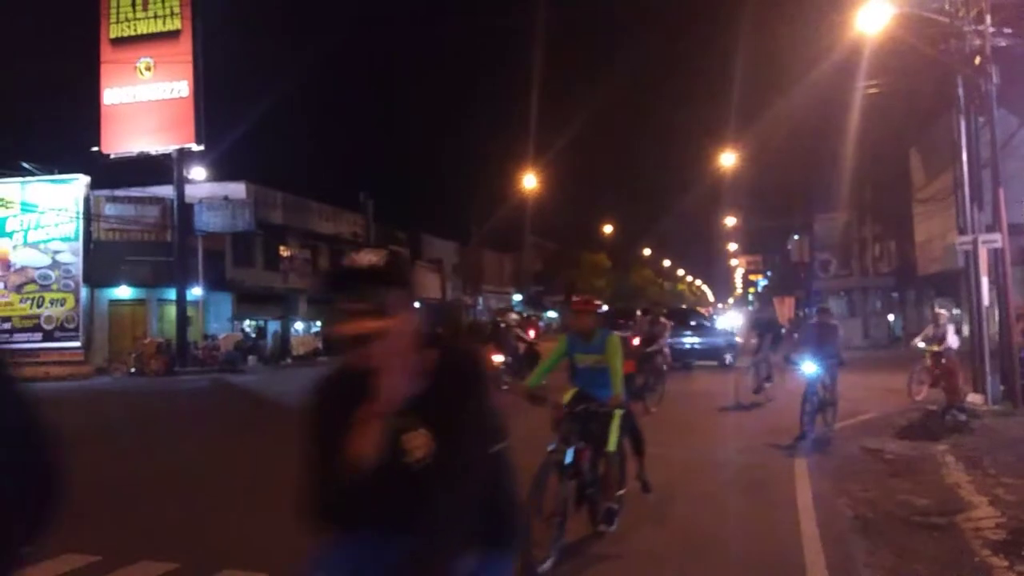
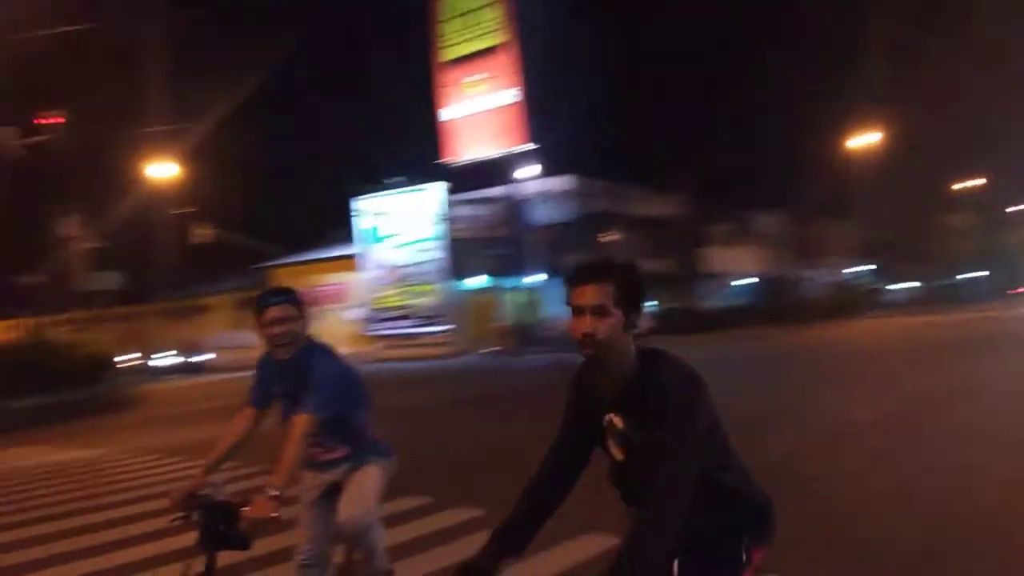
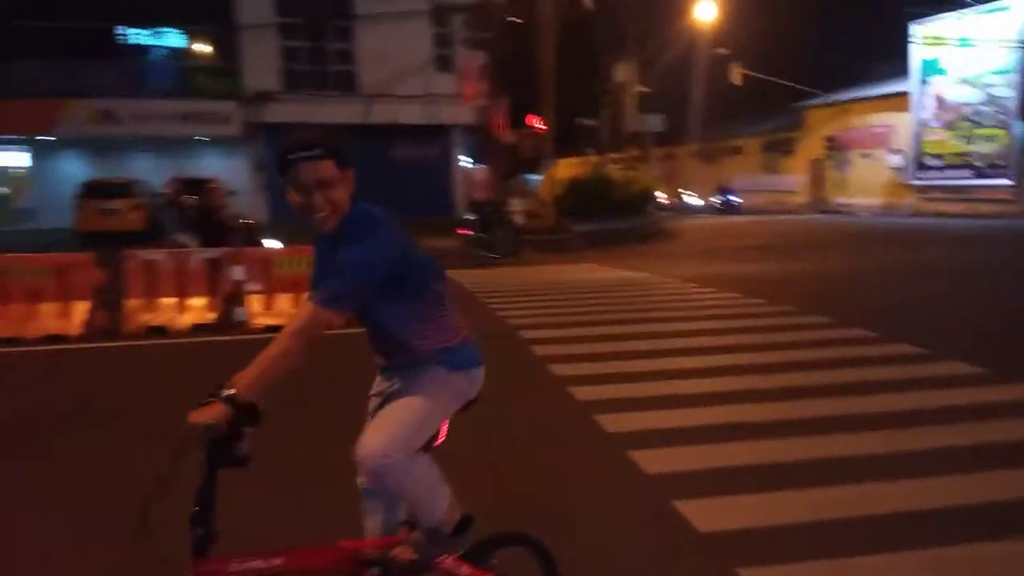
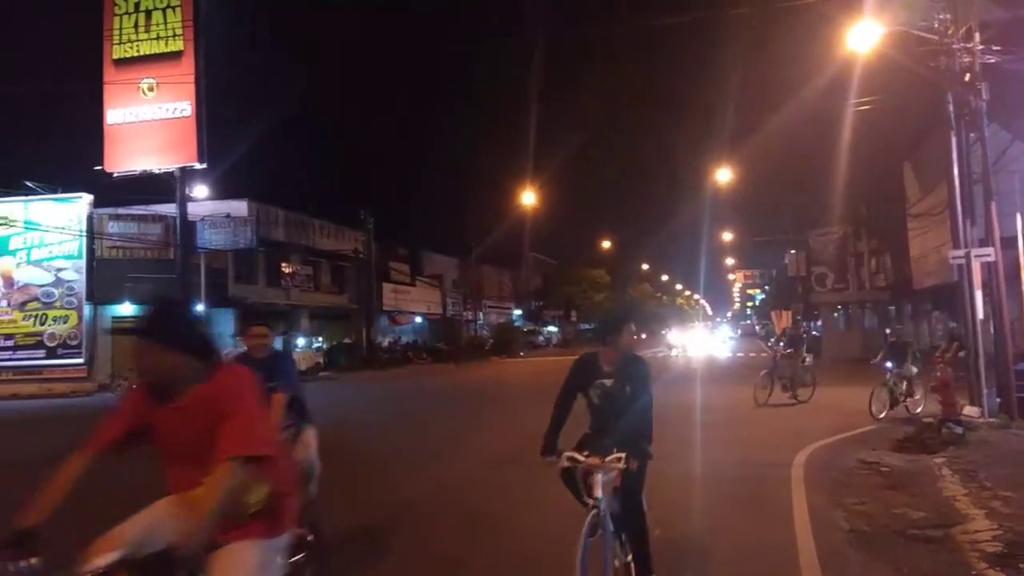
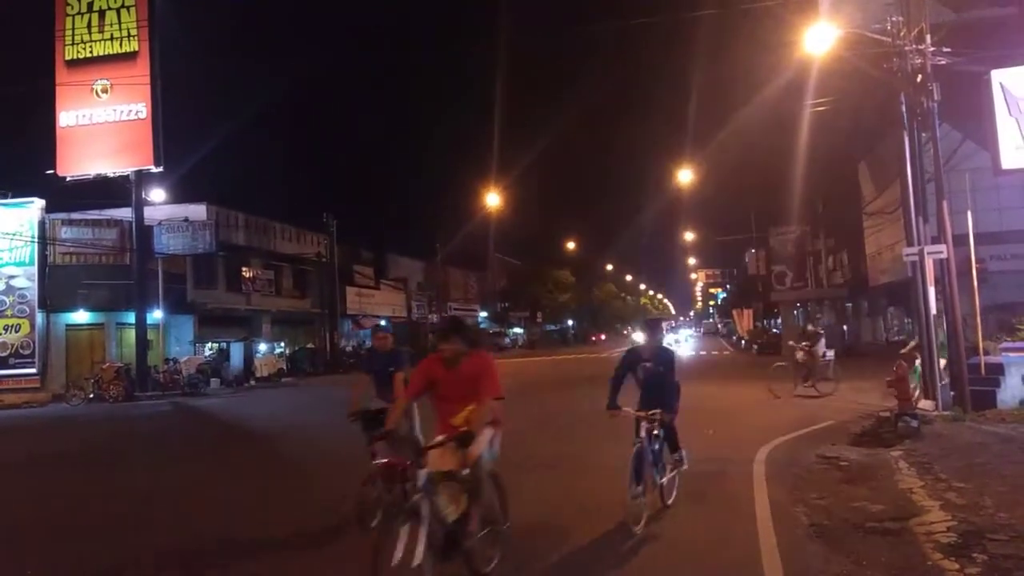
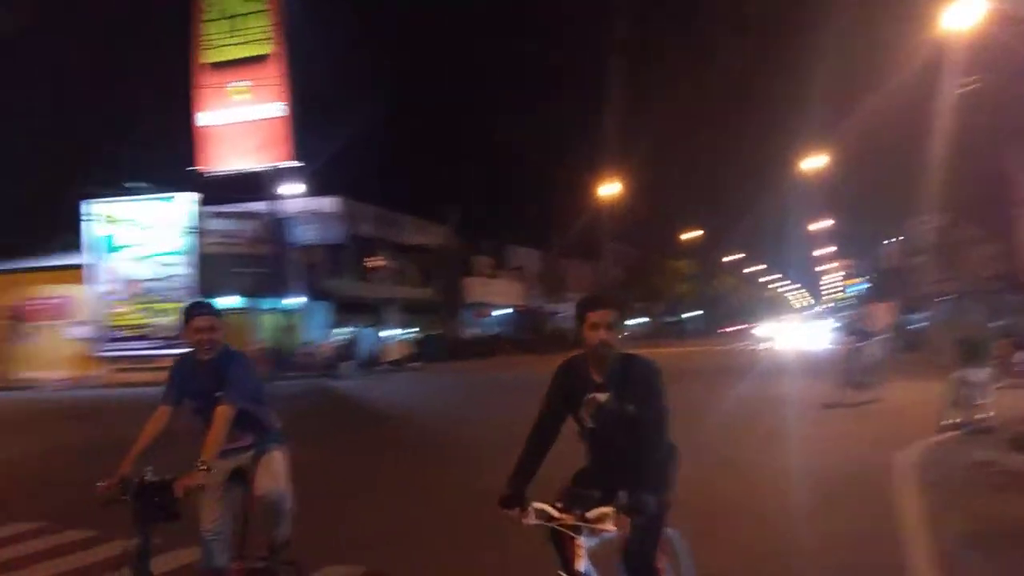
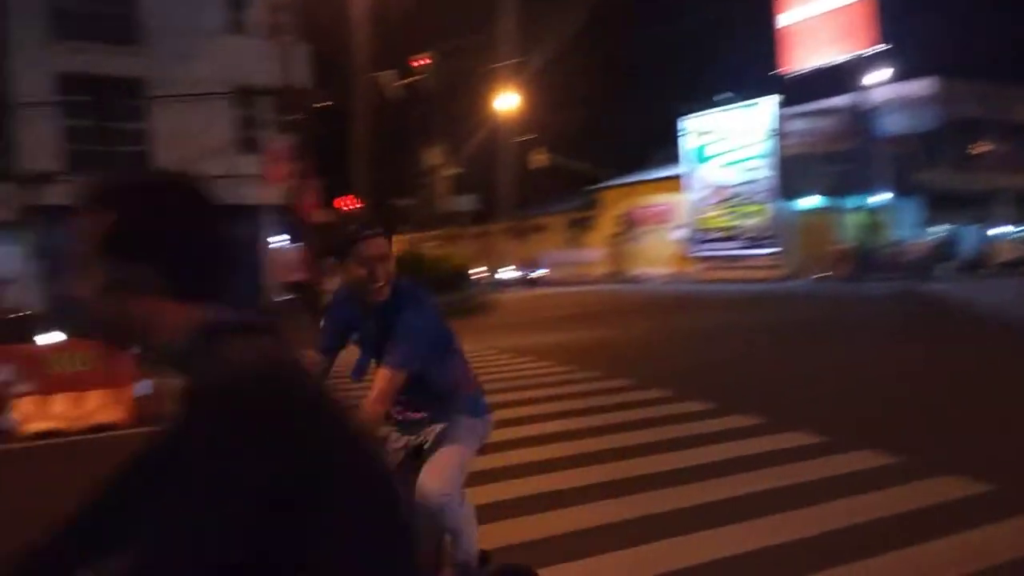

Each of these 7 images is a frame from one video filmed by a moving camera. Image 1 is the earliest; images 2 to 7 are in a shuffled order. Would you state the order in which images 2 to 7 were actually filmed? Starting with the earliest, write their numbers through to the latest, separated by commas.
5, 4, 6, 2, 7, 3
